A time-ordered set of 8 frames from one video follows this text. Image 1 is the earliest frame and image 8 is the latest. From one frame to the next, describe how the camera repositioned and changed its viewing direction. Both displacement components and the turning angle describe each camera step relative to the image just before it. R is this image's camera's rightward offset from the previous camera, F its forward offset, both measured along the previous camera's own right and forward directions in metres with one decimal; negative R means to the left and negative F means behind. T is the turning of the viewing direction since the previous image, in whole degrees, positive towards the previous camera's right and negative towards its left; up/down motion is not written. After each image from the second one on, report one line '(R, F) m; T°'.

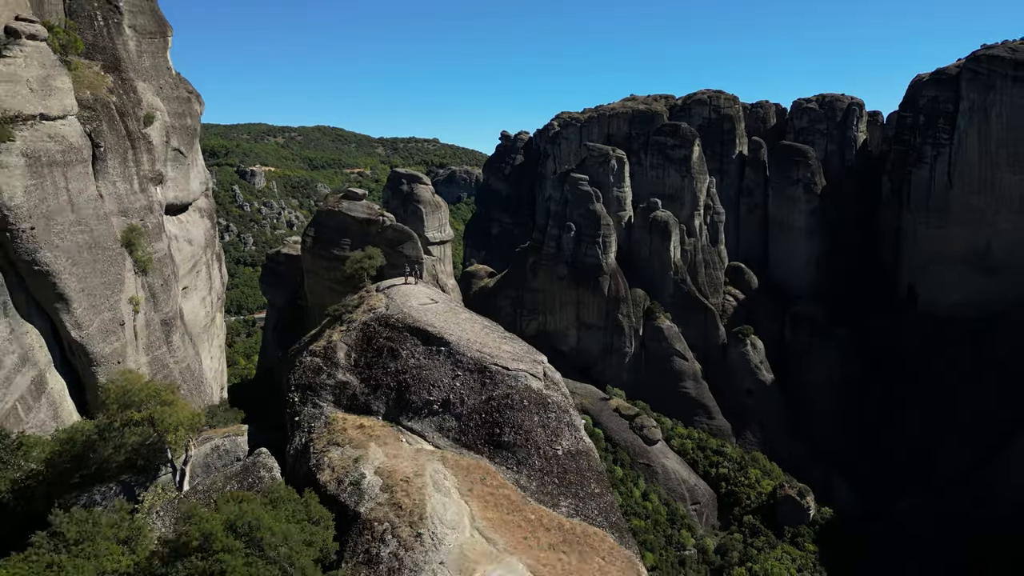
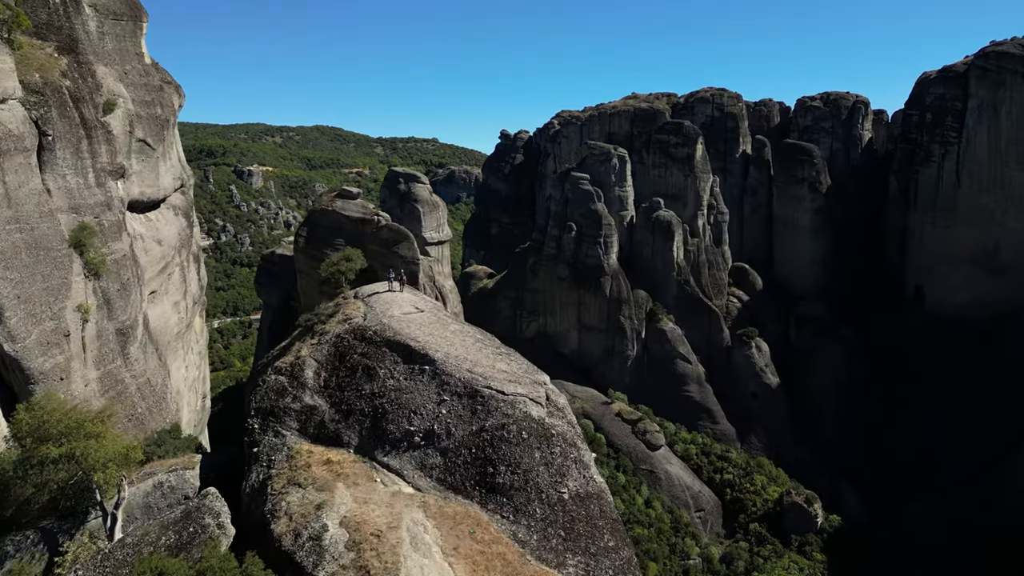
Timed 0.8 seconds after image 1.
(0.0, +0.8) m; 0°
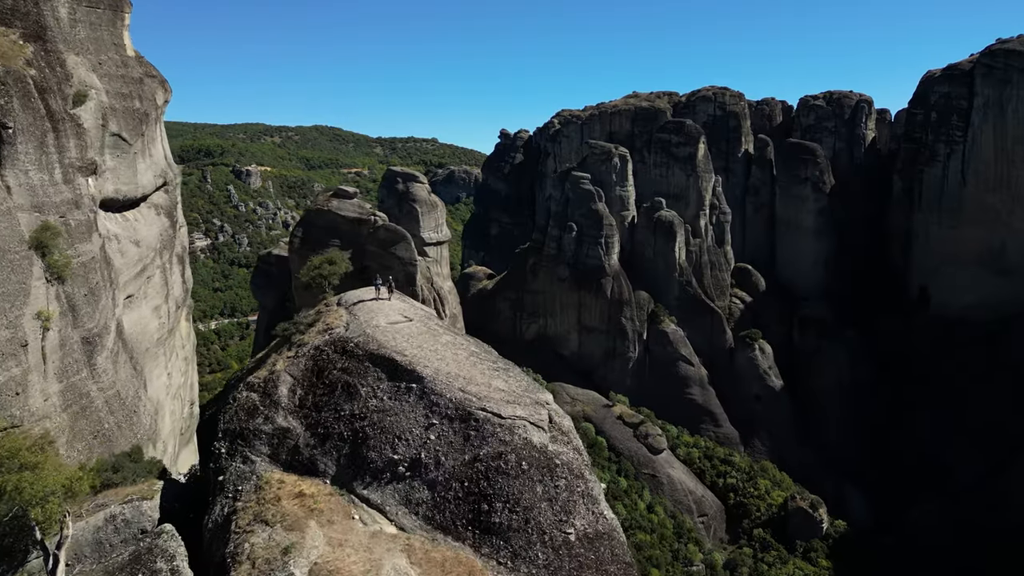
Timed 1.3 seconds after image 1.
(0.0, +0.5) m; 0°
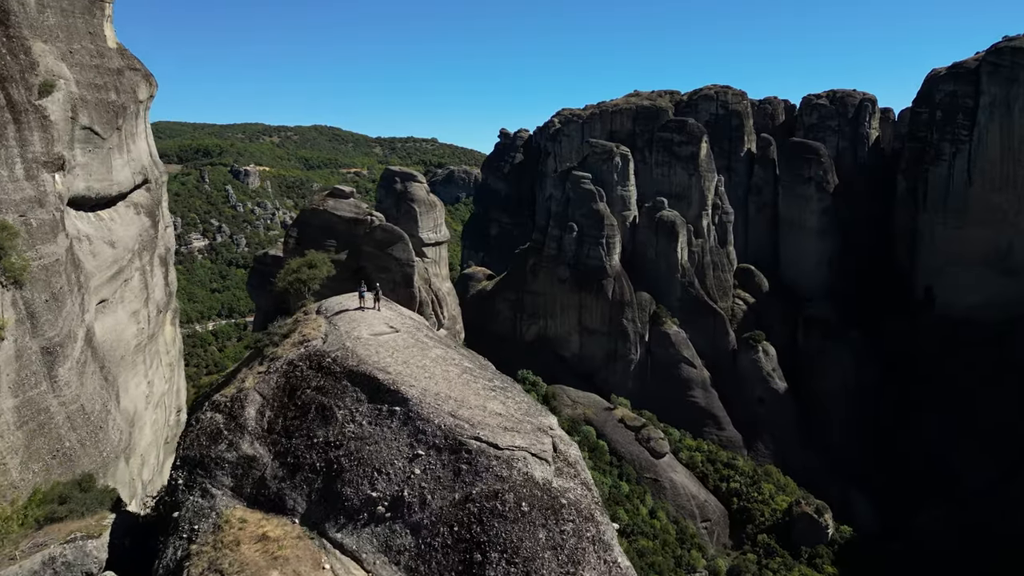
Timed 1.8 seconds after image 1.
(0.0, +0.5) m; 0°
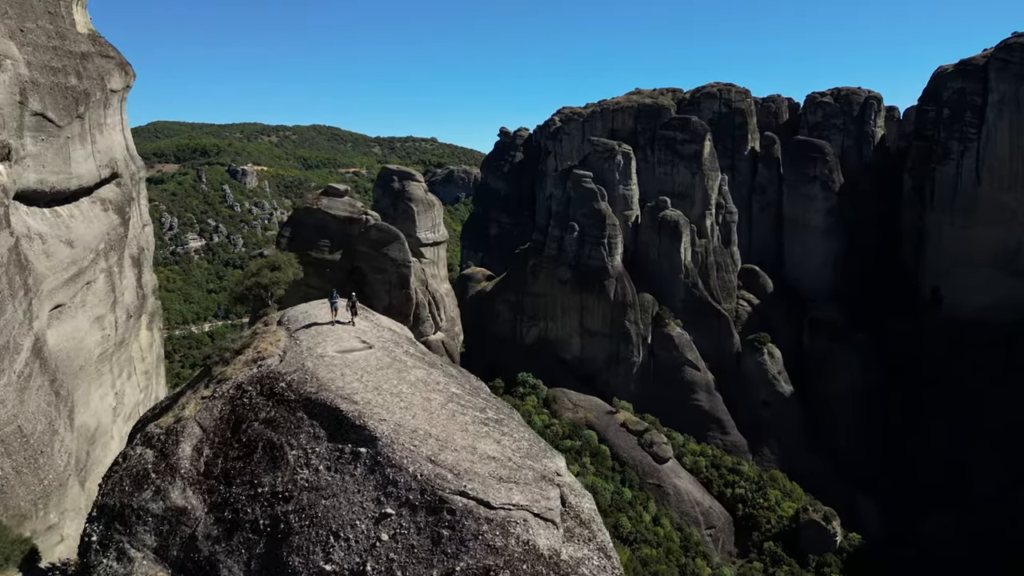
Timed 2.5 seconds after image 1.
(0.0, +0.7) m; 0°
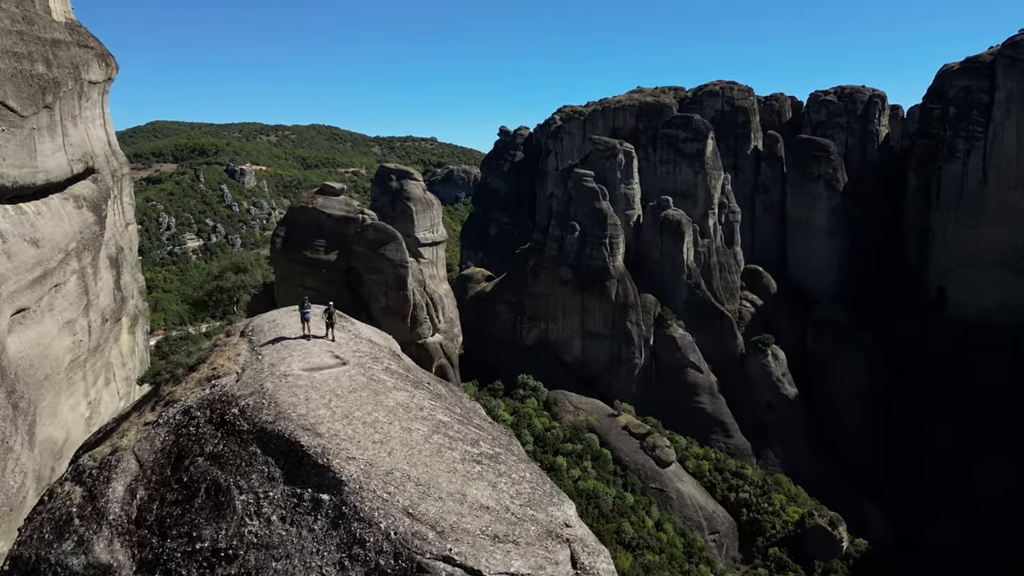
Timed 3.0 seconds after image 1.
(0.0, +0.5) m; 0°
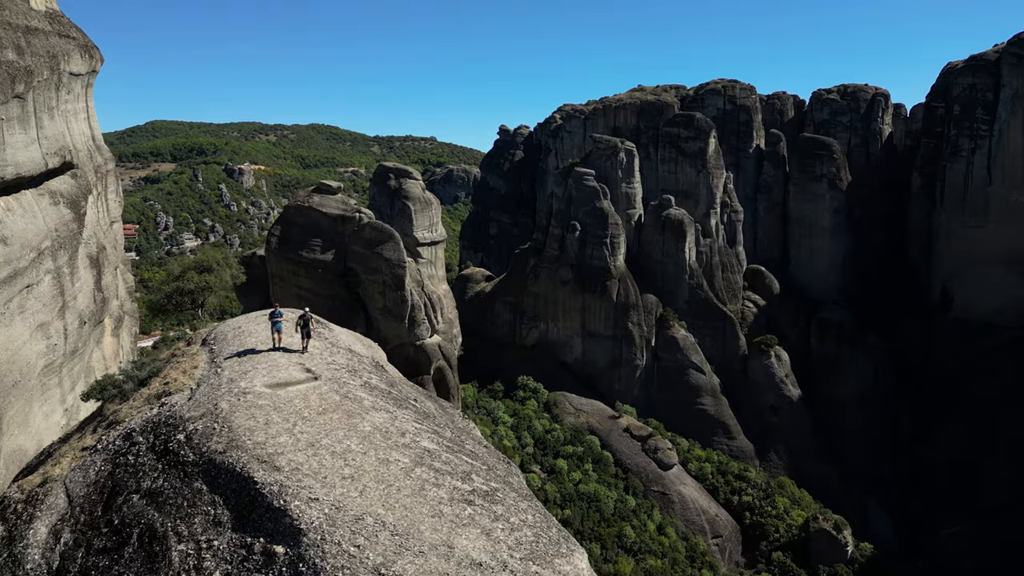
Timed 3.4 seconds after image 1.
(0.0, +0.4) m; 0°
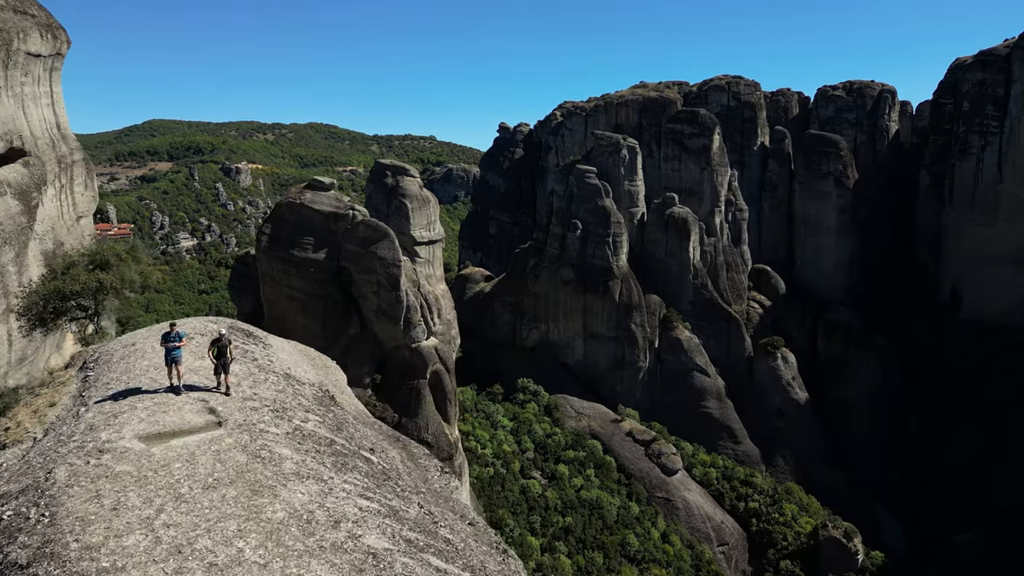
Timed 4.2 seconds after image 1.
(0.0, +0.8) m; 0°
